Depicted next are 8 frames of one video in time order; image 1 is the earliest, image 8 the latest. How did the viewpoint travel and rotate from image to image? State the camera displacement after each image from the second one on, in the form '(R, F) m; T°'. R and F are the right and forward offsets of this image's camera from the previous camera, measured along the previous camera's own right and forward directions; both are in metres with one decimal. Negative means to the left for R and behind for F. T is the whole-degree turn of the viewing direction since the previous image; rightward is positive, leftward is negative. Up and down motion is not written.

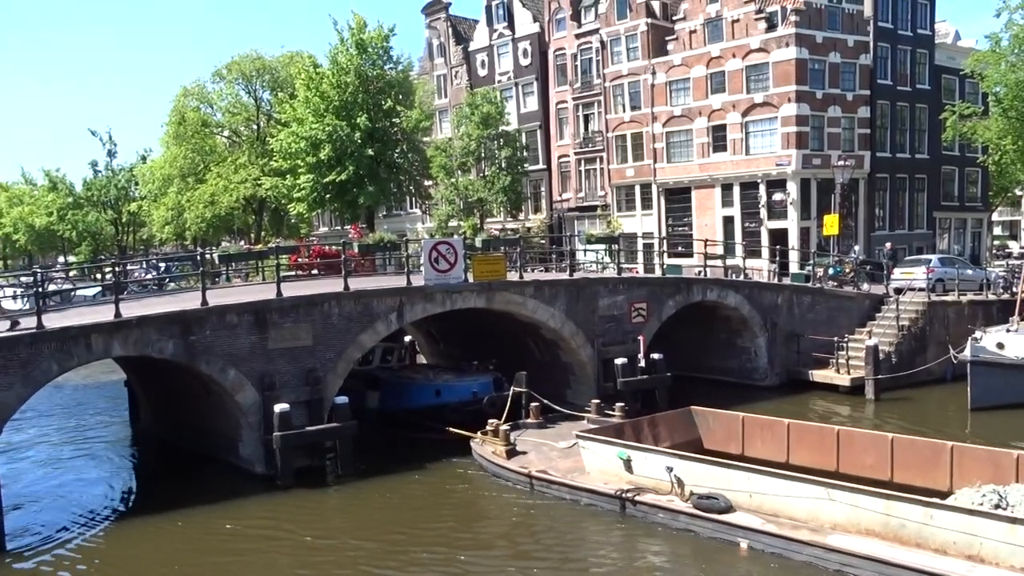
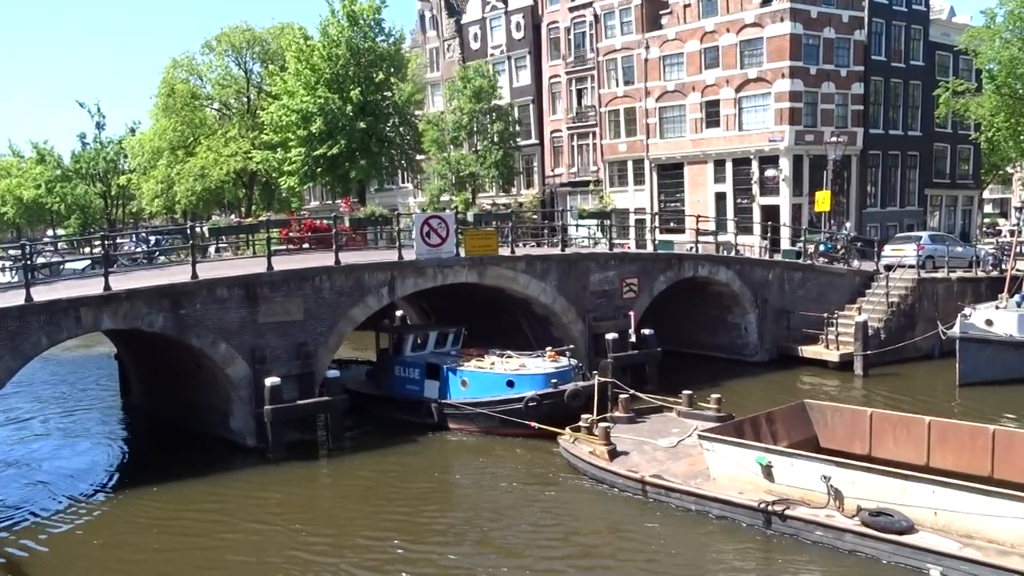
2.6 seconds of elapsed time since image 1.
(0.0, 0.0) m; +1°
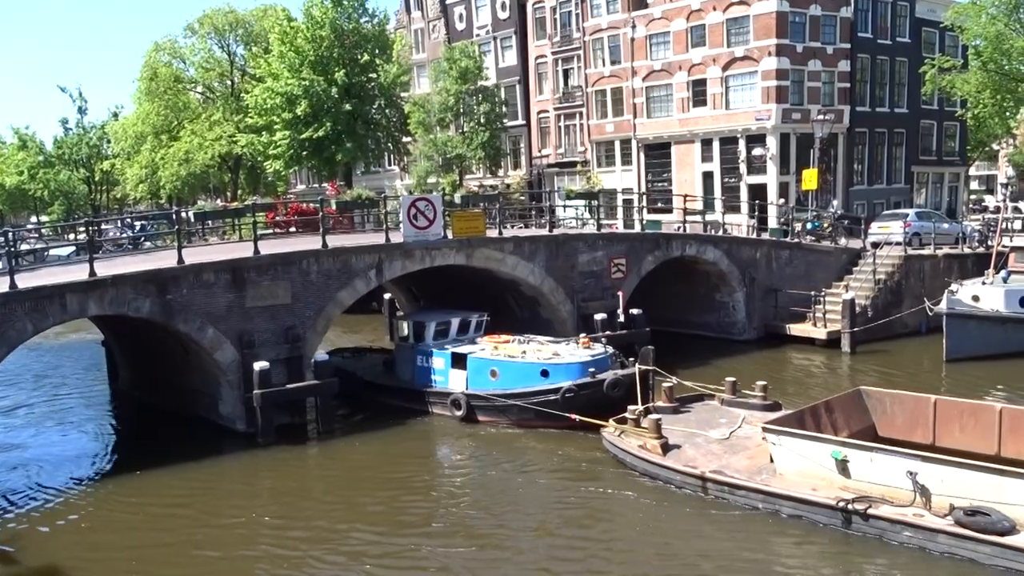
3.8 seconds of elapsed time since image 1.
(0.0, 0.0) m; +1°
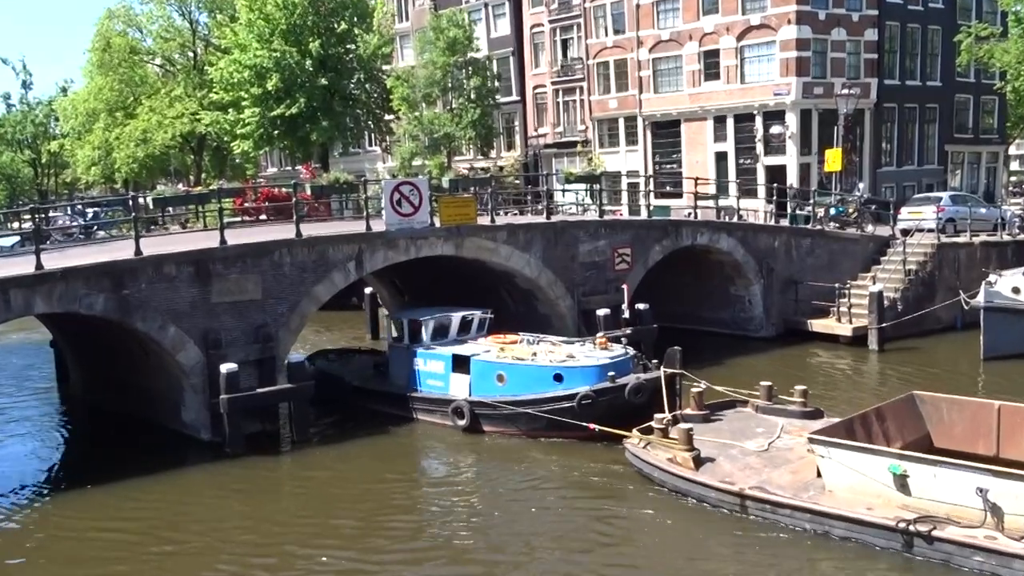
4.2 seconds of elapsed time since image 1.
(-0.3, +2.0) m; +1°
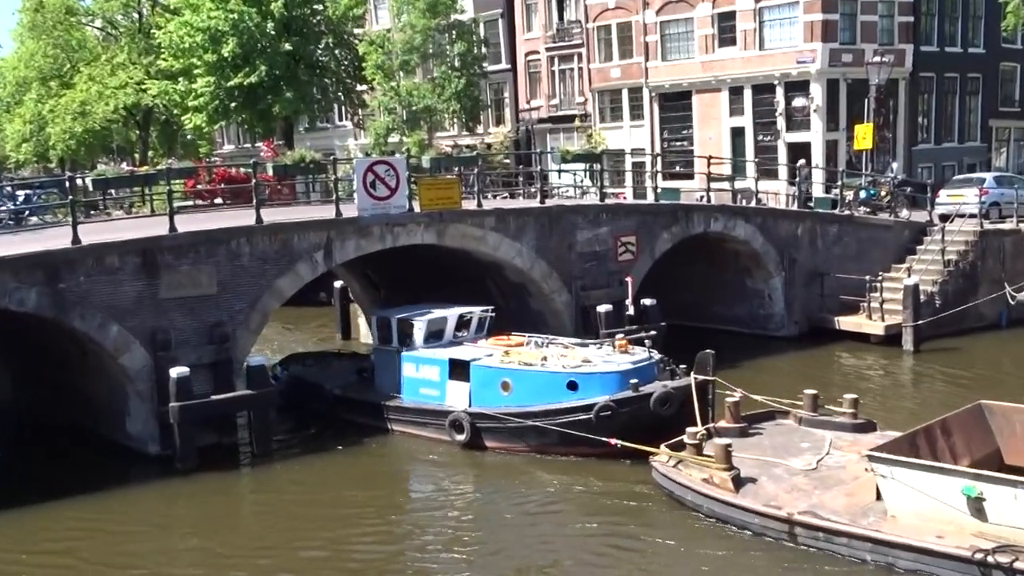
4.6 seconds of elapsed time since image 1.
(-0.2, +2.3) m; +1°
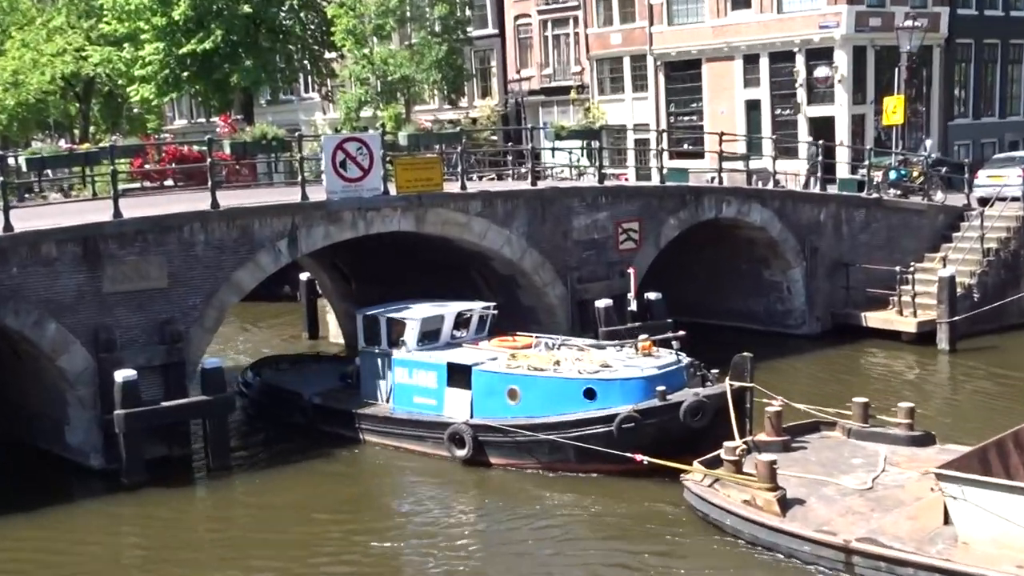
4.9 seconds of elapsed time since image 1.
(0.0, +1.9) m; +1°
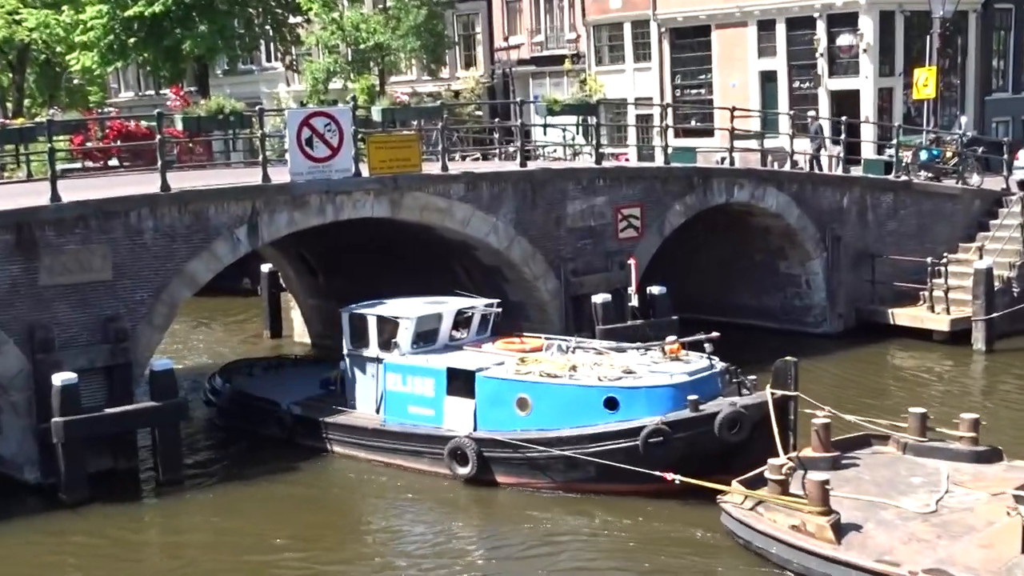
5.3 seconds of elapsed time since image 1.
(0.0, +1.7) m; +1°
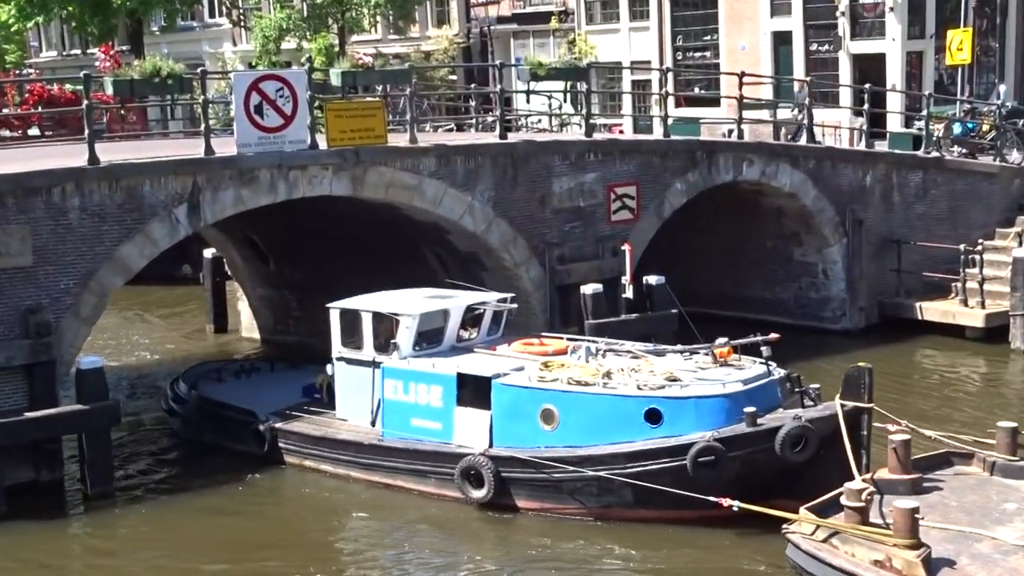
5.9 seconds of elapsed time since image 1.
(+0.1, +1.7) m; +1°
